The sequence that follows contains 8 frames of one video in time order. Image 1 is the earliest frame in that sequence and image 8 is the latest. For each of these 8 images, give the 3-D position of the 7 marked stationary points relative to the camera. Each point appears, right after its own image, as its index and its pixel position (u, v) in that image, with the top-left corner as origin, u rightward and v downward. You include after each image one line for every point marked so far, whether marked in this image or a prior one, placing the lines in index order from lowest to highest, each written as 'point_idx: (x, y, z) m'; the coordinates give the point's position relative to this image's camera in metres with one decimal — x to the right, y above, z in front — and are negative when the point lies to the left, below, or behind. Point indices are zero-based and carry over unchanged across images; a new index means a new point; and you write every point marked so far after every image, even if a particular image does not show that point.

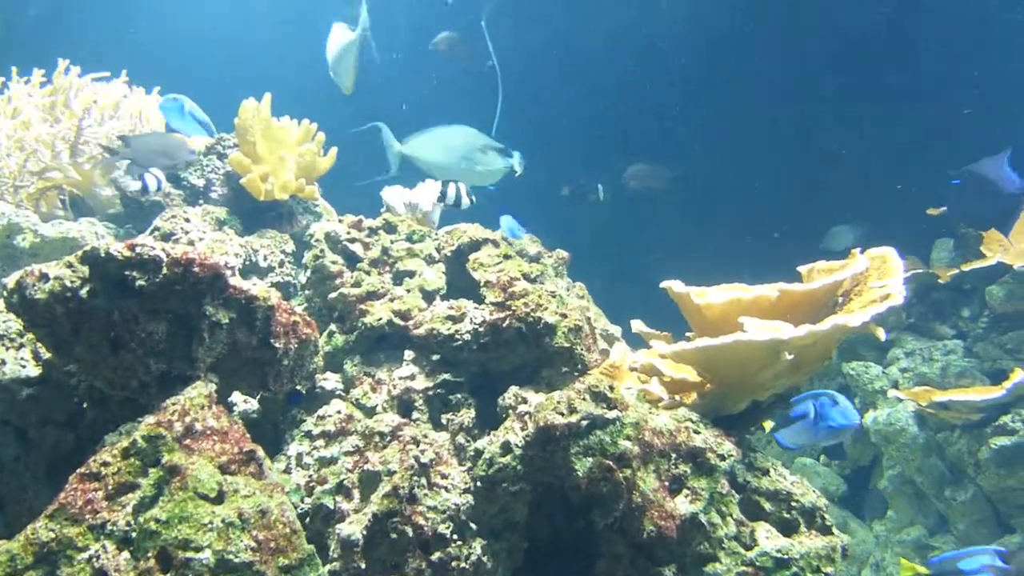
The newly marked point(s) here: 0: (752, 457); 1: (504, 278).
0: (+2.6, -1.9, +2.8) m
1: (-0.1, +0.1, +2.7) m
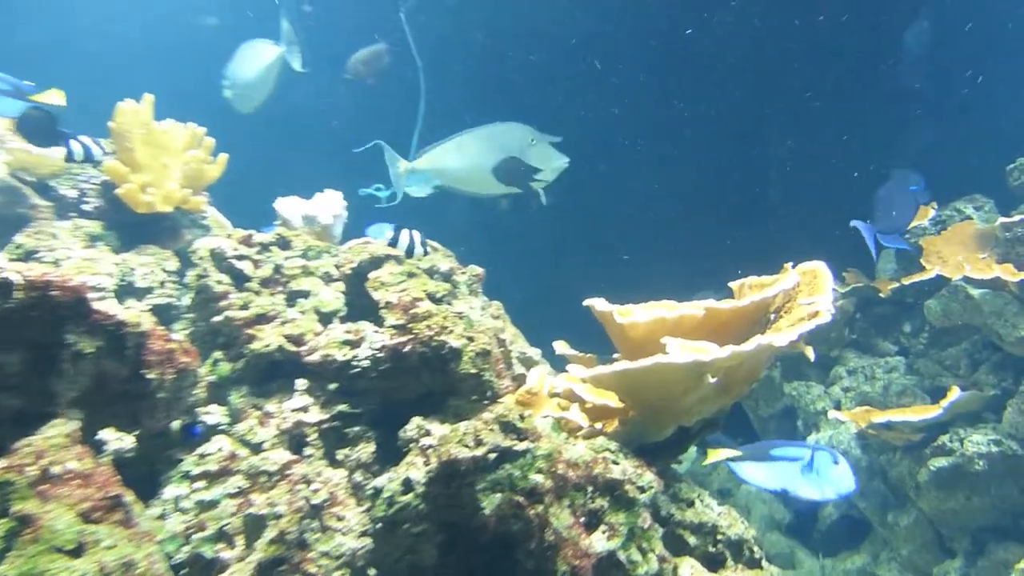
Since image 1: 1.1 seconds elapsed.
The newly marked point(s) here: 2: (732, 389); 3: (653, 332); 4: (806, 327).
0: (+1.6, -2.1, +2.5) m
1: (-1.1, -0.1, +2.5) m
2: (+2.2, -1.0, +2.4) m
3: (+1.5, -0.4, +2.5) m
4: (+2.9, -0.4, +2.3) m
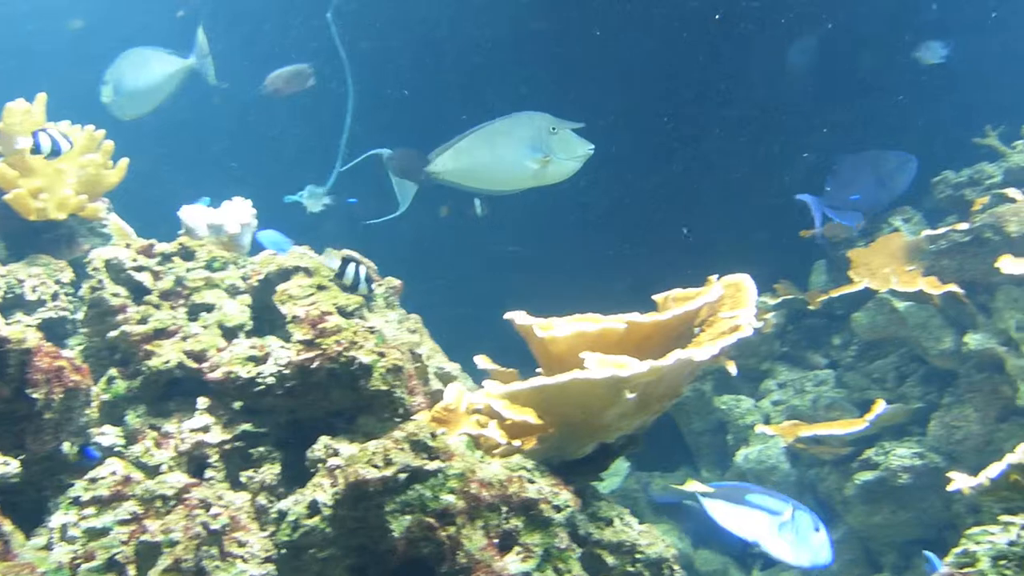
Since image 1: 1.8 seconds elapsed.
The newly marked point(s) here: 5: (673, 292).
0: (+0.8, -2.3, +2.5) m
1: (-2.0, -0.2, +2.4) m
2: (+1.4, -1.1, +2.4) m
3: (+0.6, -0.6, +2.4) m
4: (+2.0, -0.5, +2.2) m
5: (+1.7, 0.0, +2.6) m
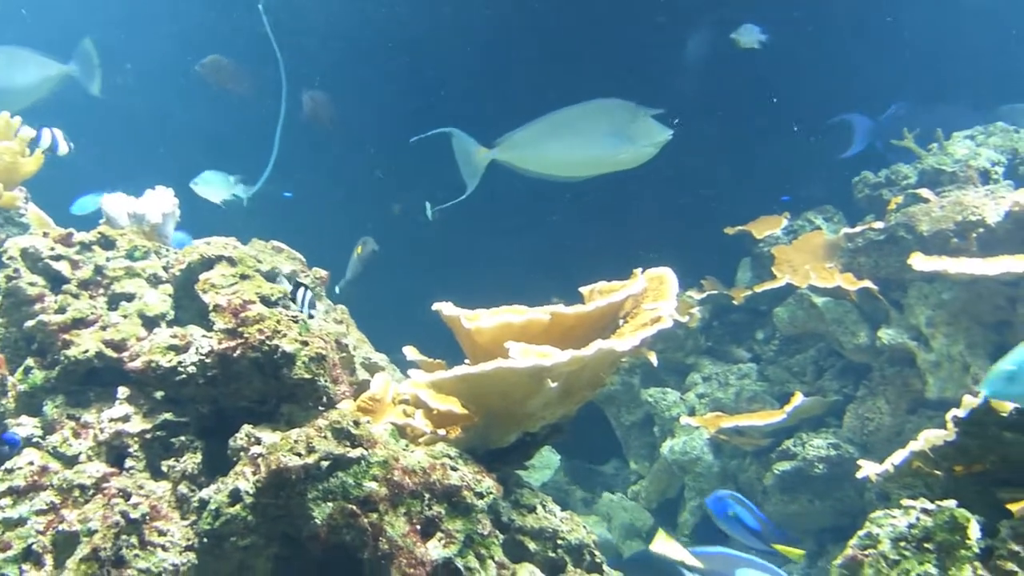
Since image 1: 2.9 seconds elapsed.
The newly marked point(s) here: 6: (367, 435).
0: (0.0, -2.2, +2.5) m
1: (-2.7, -0.1, +2.3) m
2: (+0.6, -1.1, +2.4) m
3: (-0.1, -0.5, +2.4) m
4: (+1.3, -0.4, +2.3) m
5: (+0.9, 0.0, +2.6) m
6: (-1.4, -1.4, +2.3) m
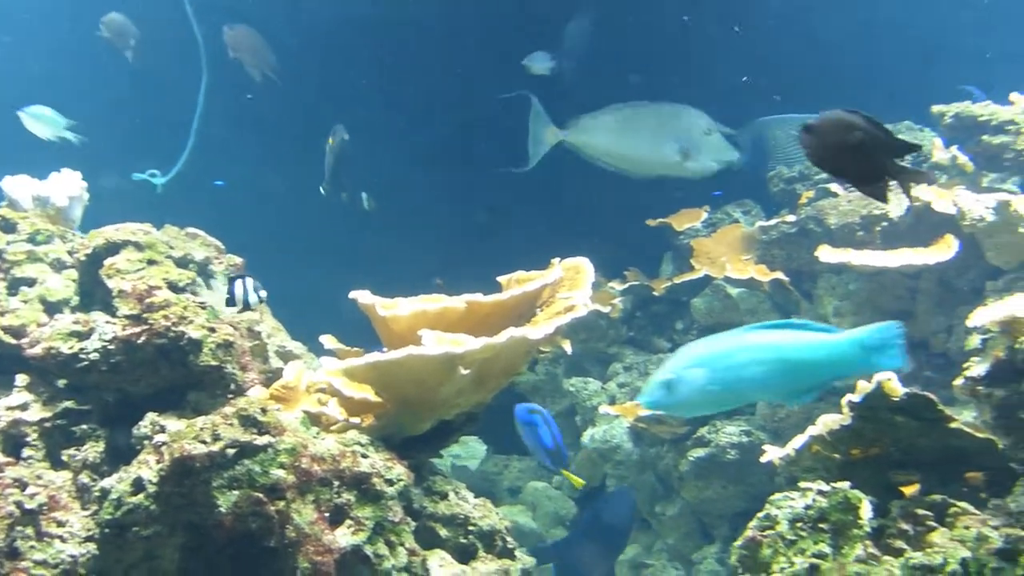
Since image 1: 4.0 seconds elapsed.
0: (-0.8, -2.1, +2.5) m
1: (-3.6, 0.0, +2.3) m
2: (-0.2, -1.0, +2.4) m
3: (-1.0, -0.4, +2.4) m
4: (+0.4, -0.3, +2.3) m
5: (+0.1, +0.1, +2.7) m
6: (-2.3, -1.3, +2.3) m
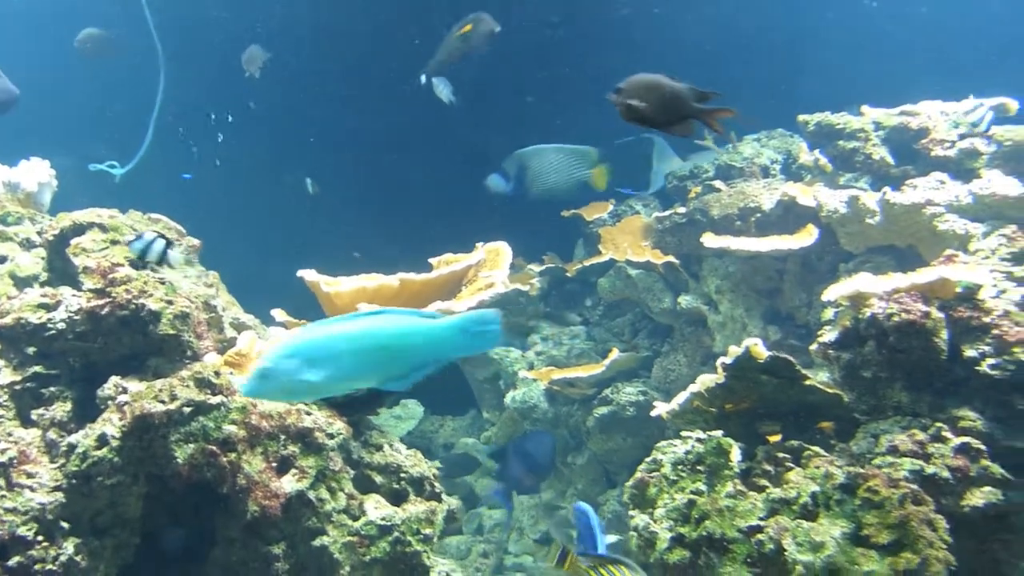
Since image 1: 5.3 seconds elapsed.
0: (-1.7, -1.8, +2.9) m
1: (-4.4, +0.3, +2.6) m
2: (-1.1, -0.7, +2.8) m
3: (-1.8, -0.1, +2.8) m
4: (-0.4, -0.1, +2.7) m
5: (-0.7, +0.4, +3.0) m
6: (-3.1, -1.0, +2.6) m
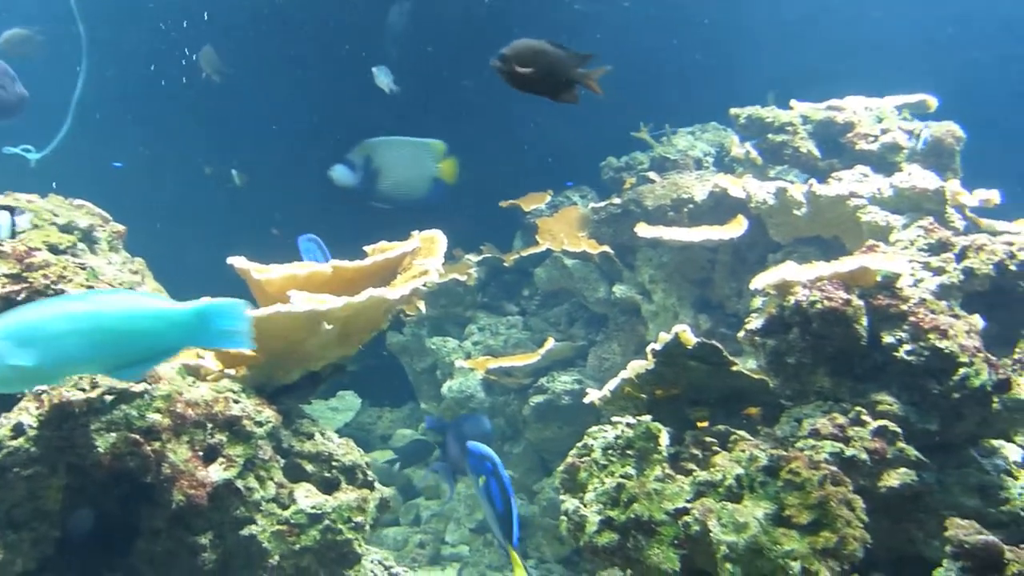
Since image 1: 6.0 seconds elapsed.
0: (-2.5, -1.7, +2.9) m
1: (-5.2, +0.4, +2.5) m
2: (-1.8, -0.6, +2.8) m
3: (-2.6, 0.0, +2.8) m
4: (-1.2, 0.0, +2.7) m
5: (-1.5, +0.5, +3.1) m
6: (-3.9, -0.9, +2.6) m
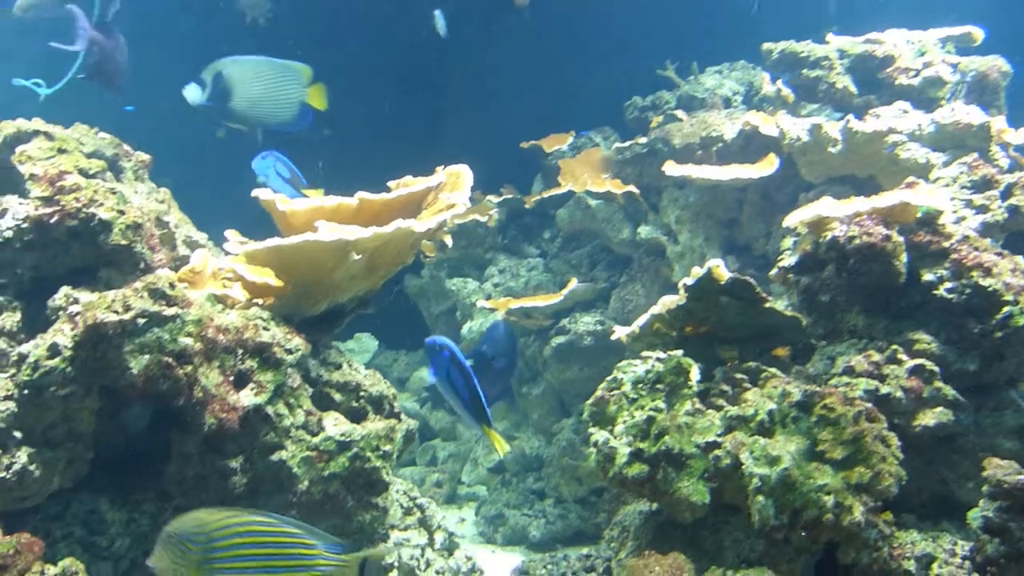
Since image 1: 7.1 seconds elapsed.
0: (-2.2, -0.9, +2.9) m
1: (-4.8, +1.2, +2.5) m
2: (-1.5, +0.2, +2.8) m
3: (-2.3, +0.8, +2.8) m
4: (-0.9, +0.8, +2.7) m
5: (-1.2, +1.3, +3.0) m
6: (-3.5, -0.1, +2.6) m
